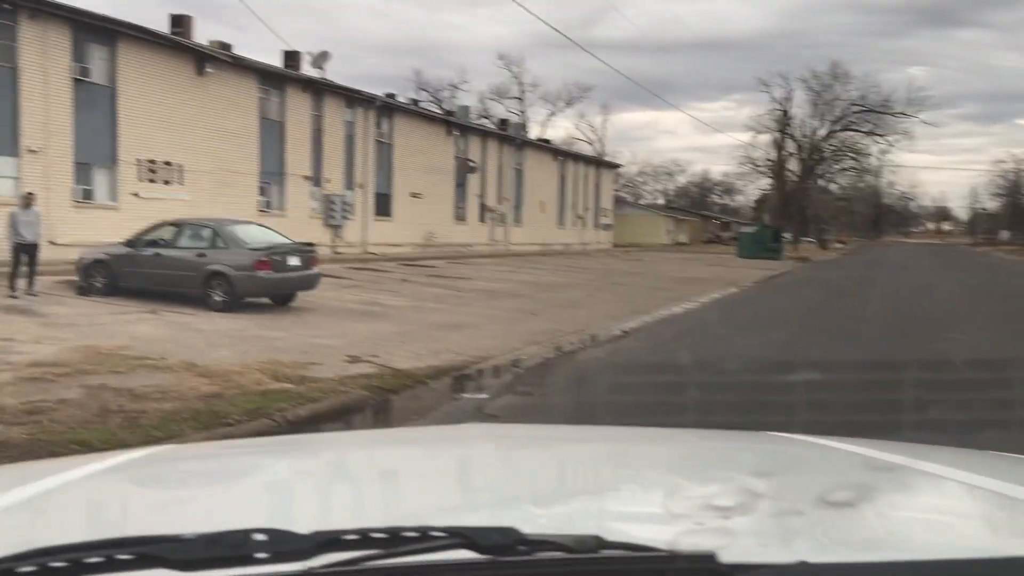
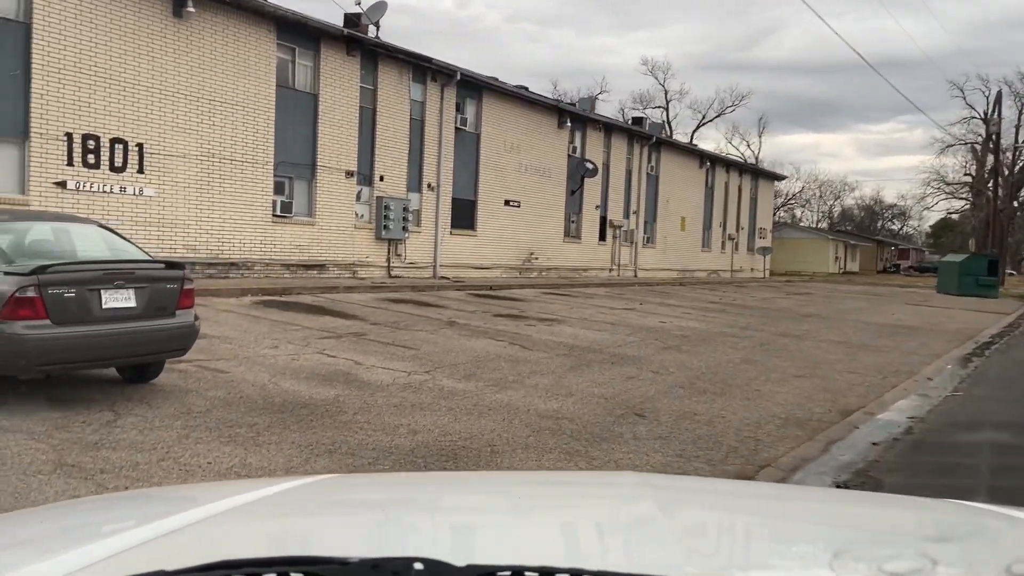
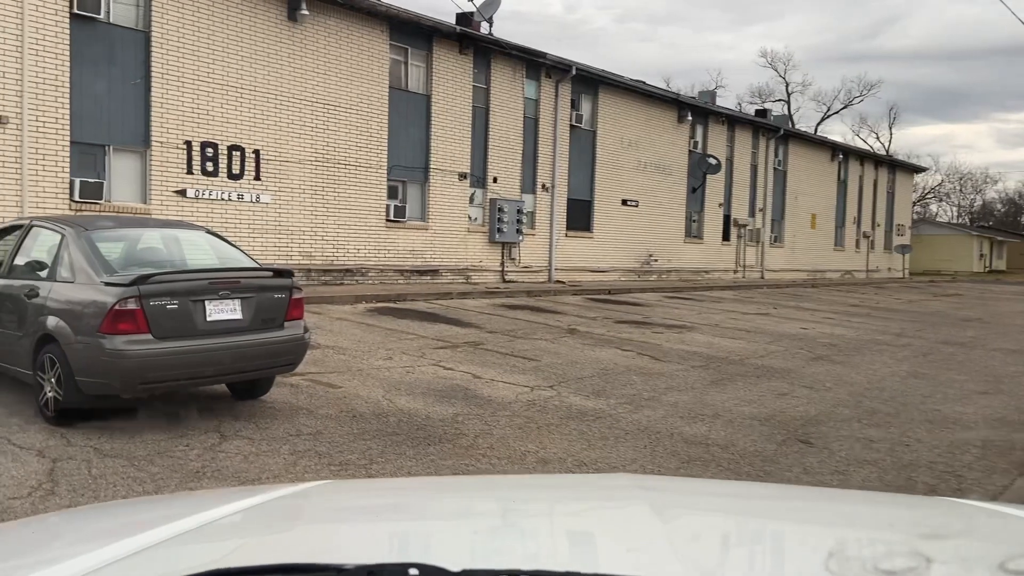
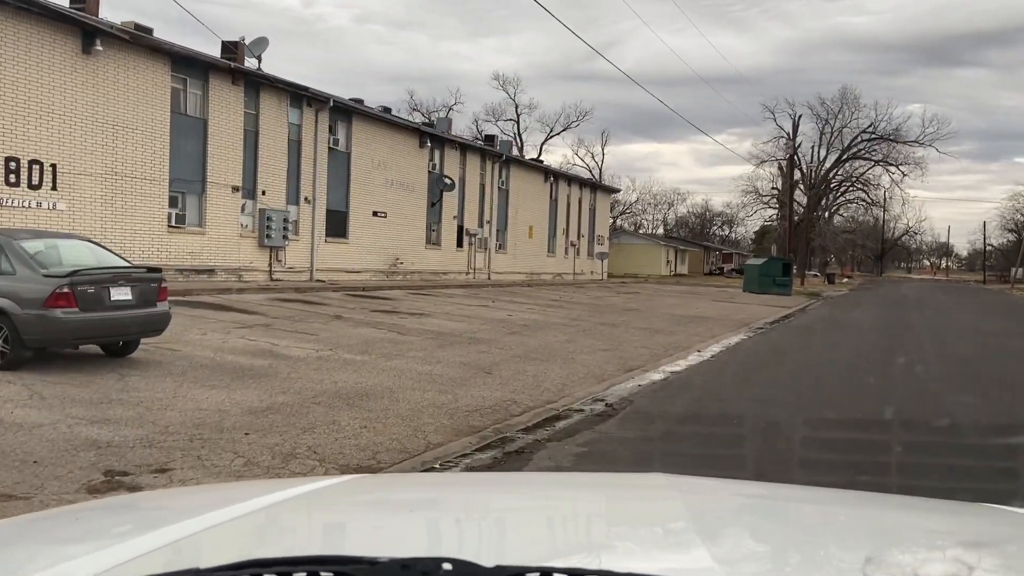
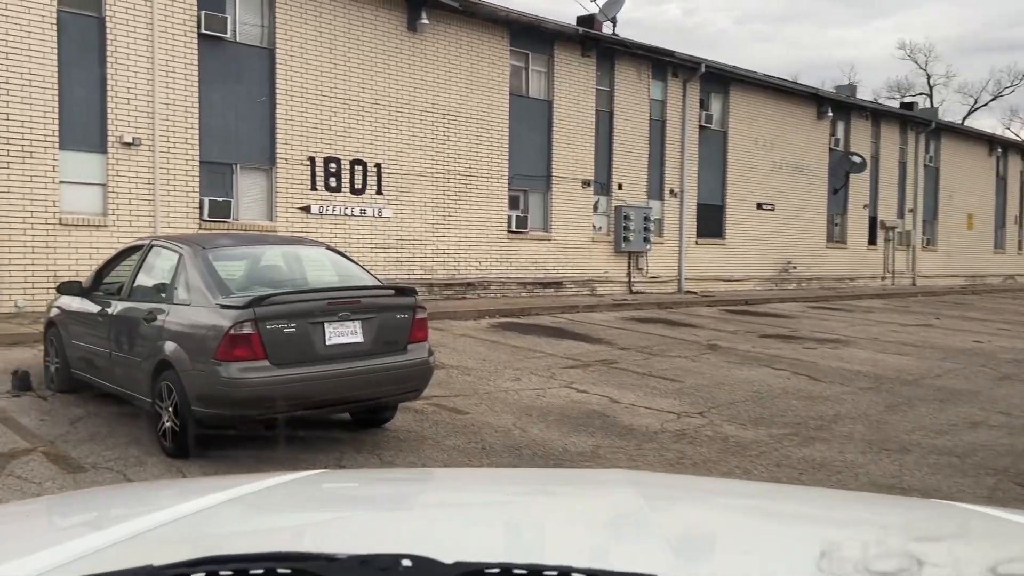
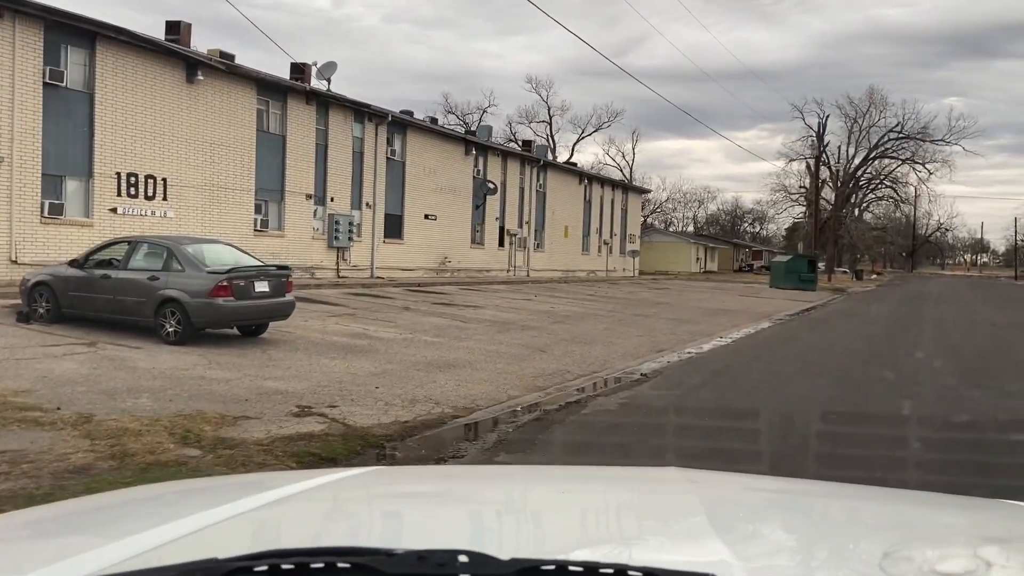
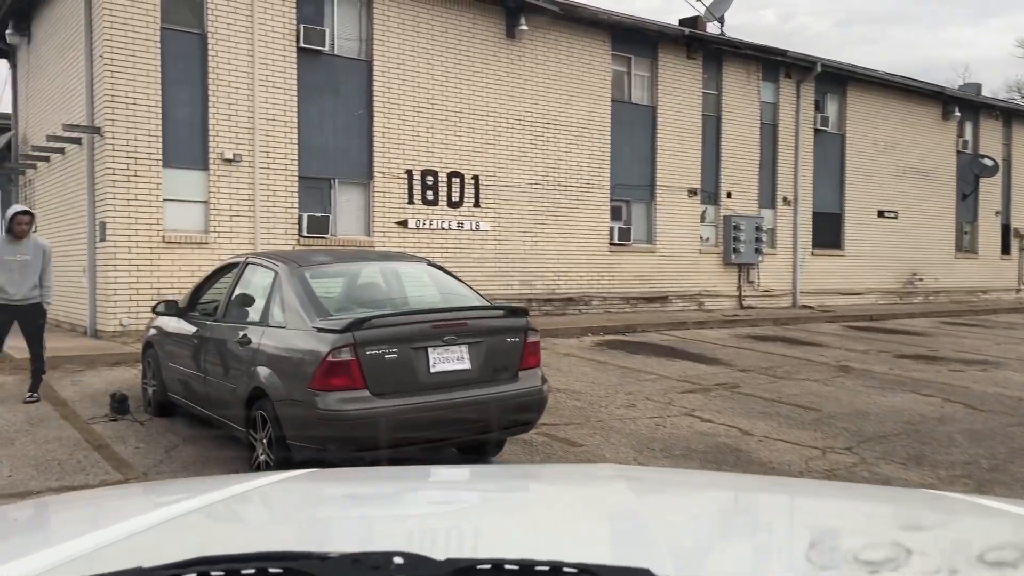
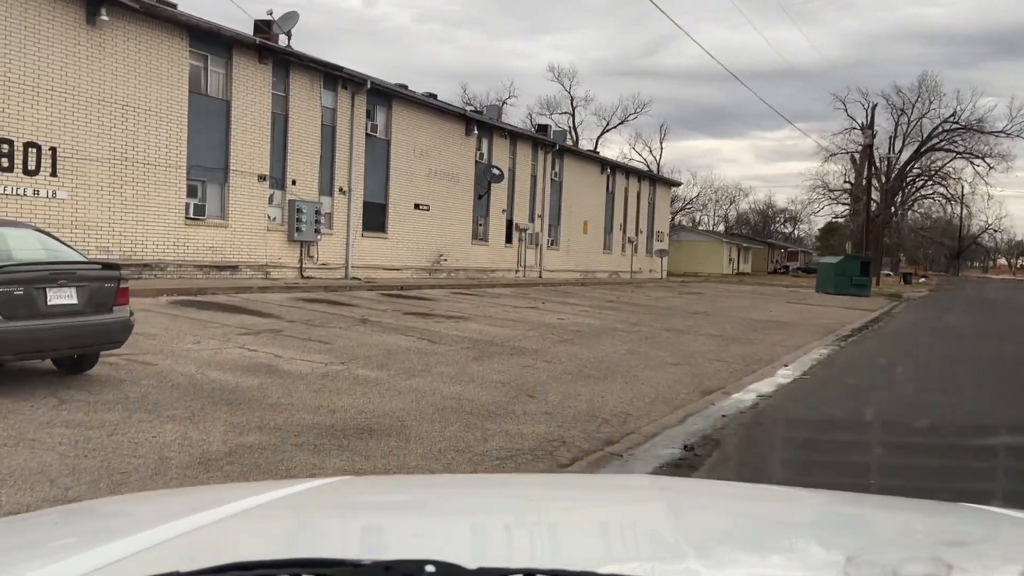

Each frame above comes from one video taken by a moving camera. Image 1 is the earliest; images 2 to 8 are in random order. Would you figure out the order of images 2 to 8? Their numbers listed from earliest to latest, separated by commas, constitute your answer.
6, 4, 8, 2, 3, 5, 7
